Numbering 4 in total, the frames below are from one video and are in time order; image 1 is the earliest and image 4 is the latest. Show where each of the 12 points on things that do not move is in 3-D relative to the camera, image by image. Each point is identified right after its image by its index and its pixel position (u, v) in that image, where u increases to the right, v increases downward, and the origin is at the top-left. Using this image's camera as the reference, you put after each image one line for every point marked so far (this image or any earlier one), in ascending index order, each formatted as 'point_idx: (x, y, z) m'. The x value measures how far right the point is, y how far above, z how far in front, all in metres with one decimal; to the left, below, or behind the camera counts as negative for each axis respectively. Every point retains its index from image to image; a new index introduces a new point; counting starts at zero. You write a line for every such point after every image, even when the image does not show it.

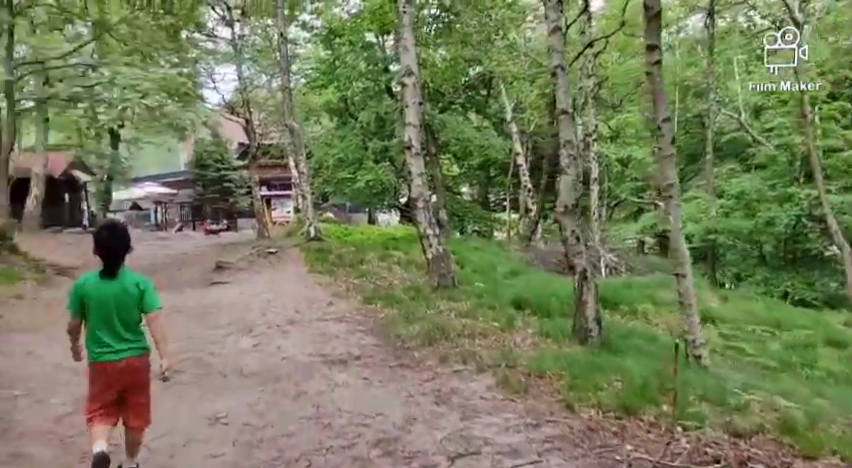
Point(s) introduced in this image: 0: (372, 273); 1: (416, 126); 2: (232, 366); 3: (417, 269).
0: (-1.1, -0.8, +13.9) m
1: (-0.2, +1.8, +12.1) m
2: (-1.9, -1.3, +7.2) m
3: (-0.2, -0.8, +14.4) m
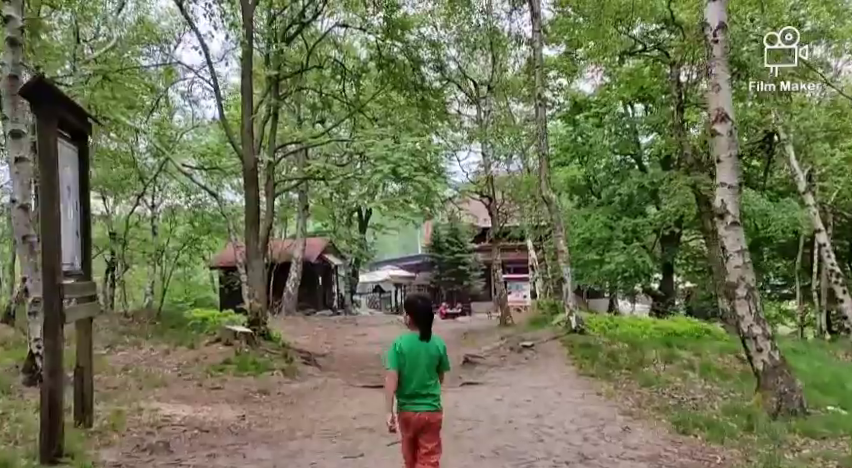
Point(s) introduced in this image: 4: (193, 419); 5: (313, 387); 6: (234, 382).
0: (+3.5, -2.2, +10.7) m
1: (+3.9, +0.6, +9.1) m
2: (+0.6, -2.0, +4.6) m
3: (+4.5, -2.3, +11.0) m
4: (-2.5, -2.0, +7.8) m
5: (-1.7, -2.3, +10.8) m
6: (-2.7, -2.1, +10.1) m
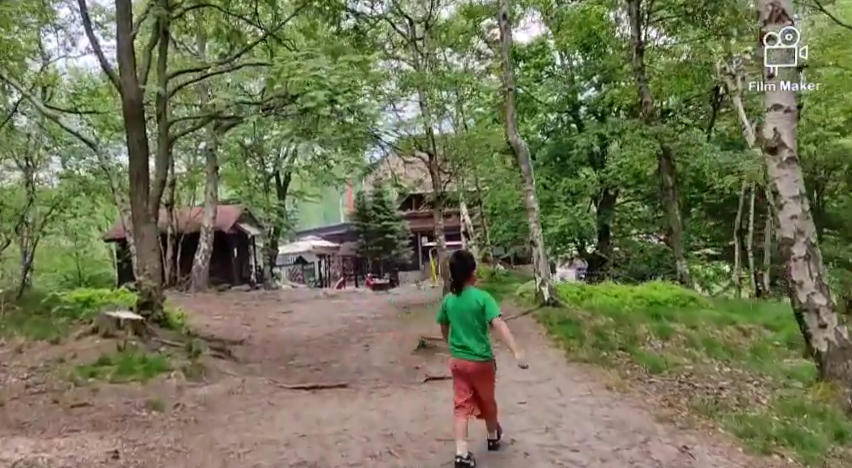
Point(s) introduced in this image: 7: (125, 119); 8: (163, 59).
0: (+2.9, -1.6, +8.5) m
1: (+3.4, +1.2, +6.9) m
2: (+0.7, -1.6, +2.1) m
3: (+3.9, -1.6, +8.9) m
4: (-2.7, -1.6, +5.0) m
5: (-2.2, -1.7, +8.0) m
6: (-3.2, -1.6, +7.2) m
7: (-4.2, +1.6, +10.3) m
8: (-4.0, +2.7, +11.0) m
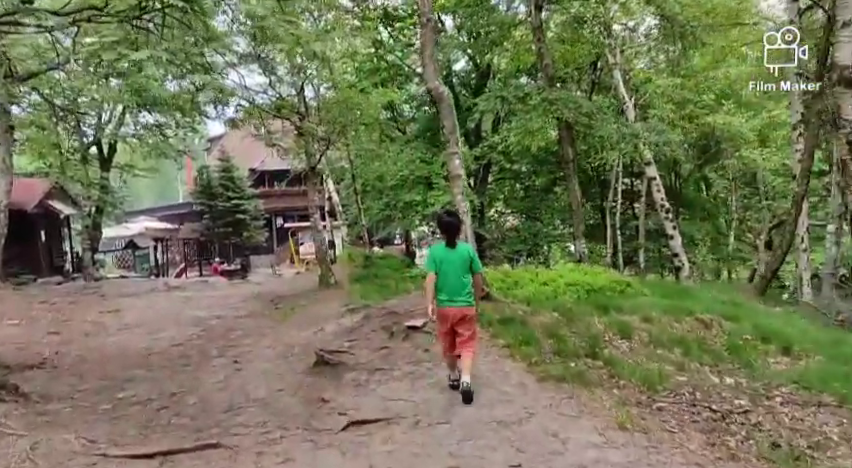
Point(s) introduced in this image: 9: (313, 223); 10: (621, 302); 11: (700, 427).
0: (+2.2, -1.3, +6.6) m
1: (+3.0, +1.4, +5.0) m
2: (+1.4, -1.6, -0.1) m
3: (+3.1, -1.3, +7.2) m
4: (-2.6, -1.5, +1.9) m
5: (-2.8, -1.6, +5.0) m
6: (-3.5, -1.5, +4.0) m
7: (-5.2, +1.8, +6.7) m
8: (-5.1, +2.9, +7.4) m
9: (-2.6, +0.2, +16.9) m
10: (+2.7, -0.9, +9.7) m
11: (+2.0, -1.4, +5.3) m
